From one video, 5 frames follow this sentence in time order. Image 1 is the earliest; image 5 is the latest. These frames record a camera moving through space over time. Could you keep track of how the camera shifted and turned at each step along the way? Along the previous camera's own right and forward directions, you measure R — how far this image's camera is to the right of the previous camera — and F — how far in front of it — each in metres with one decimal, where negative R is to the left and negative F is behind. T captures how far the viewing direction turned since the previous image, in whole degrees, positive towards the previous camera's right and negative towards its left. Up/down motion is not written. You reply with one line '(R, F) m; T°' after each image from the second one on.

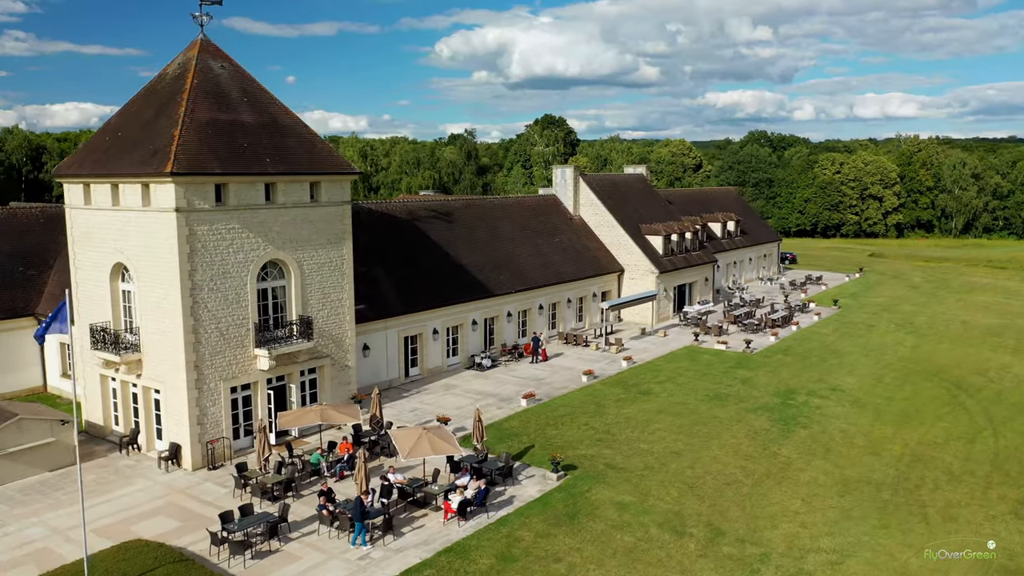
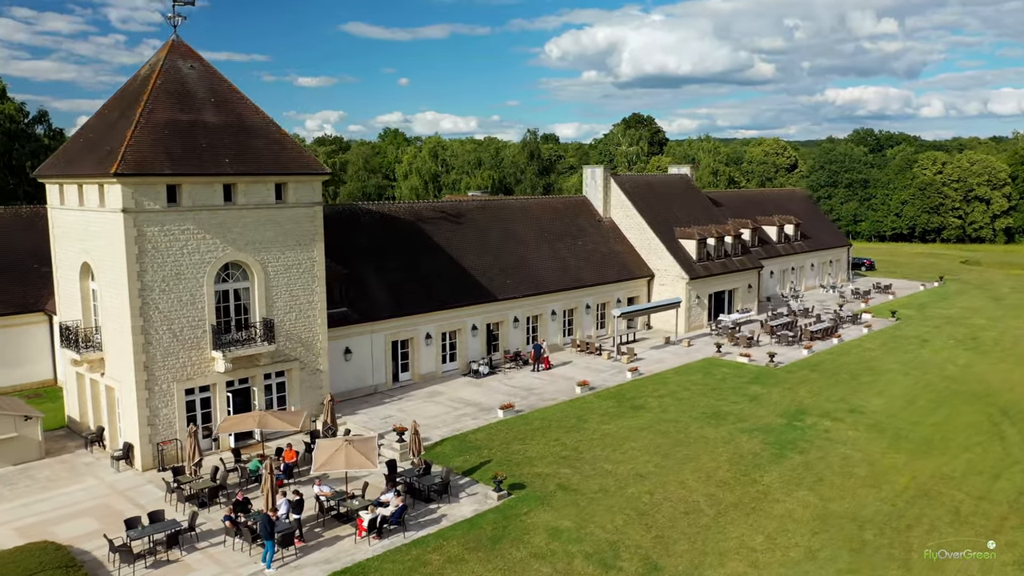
(+4.0, +1.4) m; -7°
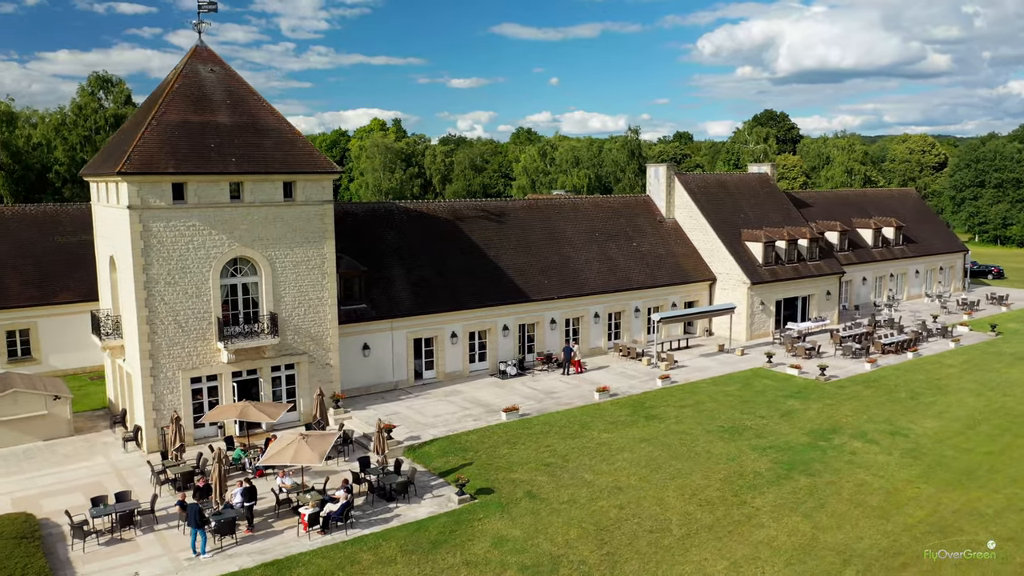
(+4.2, +0.8) m; -10°
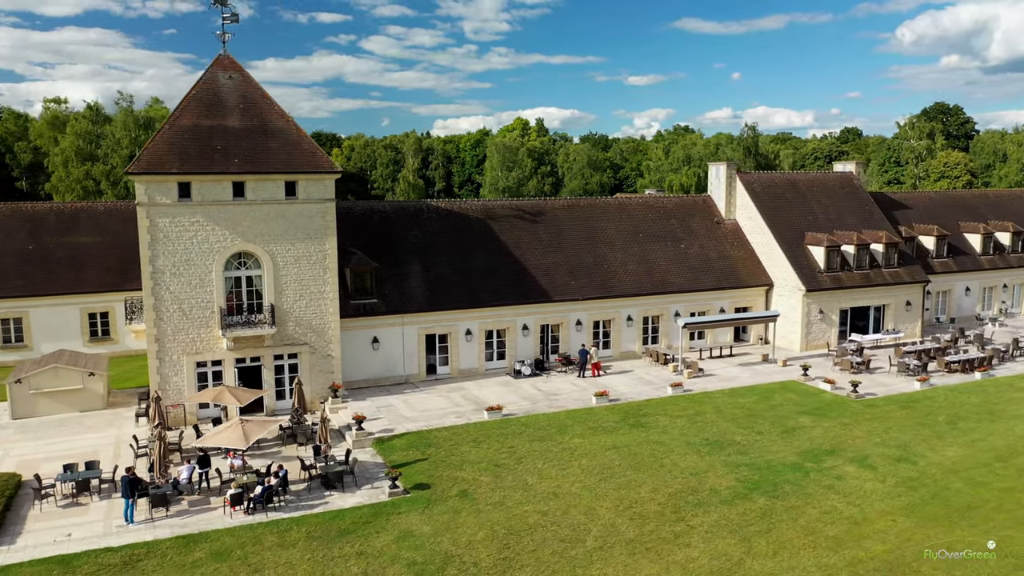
(+5.7, +0.6) m; -12°
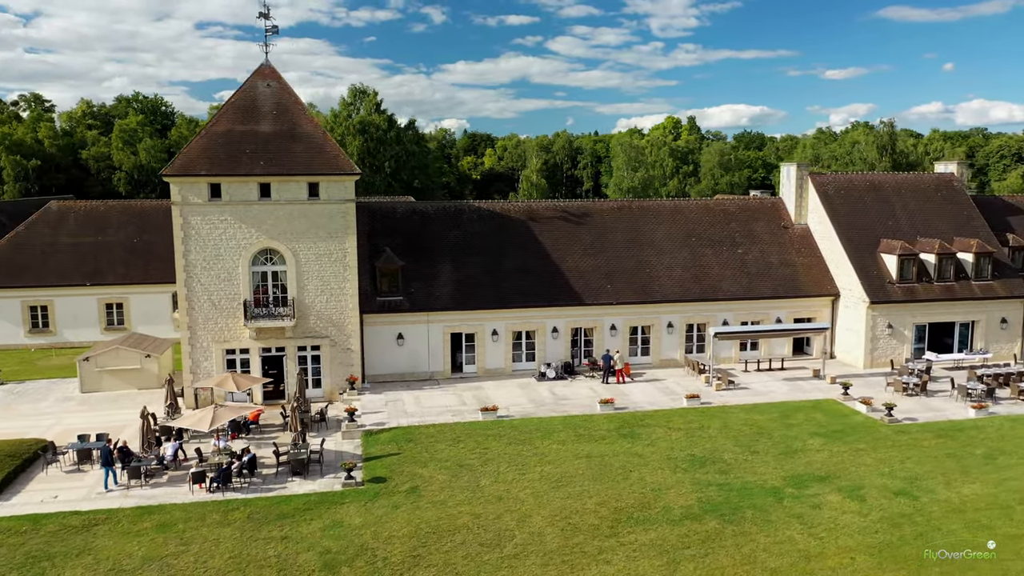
(+5.5, +0.6) m; -12°
